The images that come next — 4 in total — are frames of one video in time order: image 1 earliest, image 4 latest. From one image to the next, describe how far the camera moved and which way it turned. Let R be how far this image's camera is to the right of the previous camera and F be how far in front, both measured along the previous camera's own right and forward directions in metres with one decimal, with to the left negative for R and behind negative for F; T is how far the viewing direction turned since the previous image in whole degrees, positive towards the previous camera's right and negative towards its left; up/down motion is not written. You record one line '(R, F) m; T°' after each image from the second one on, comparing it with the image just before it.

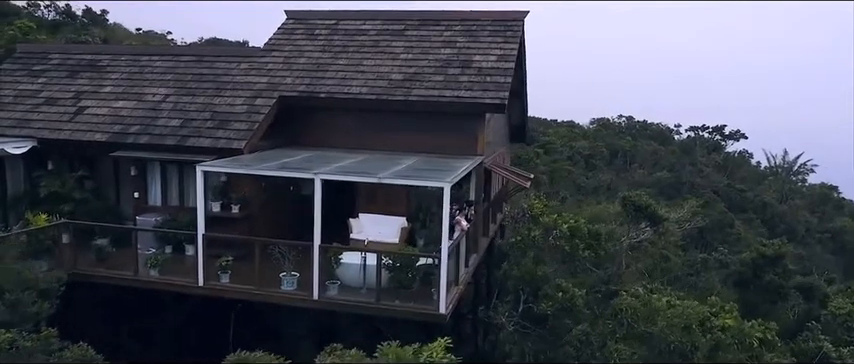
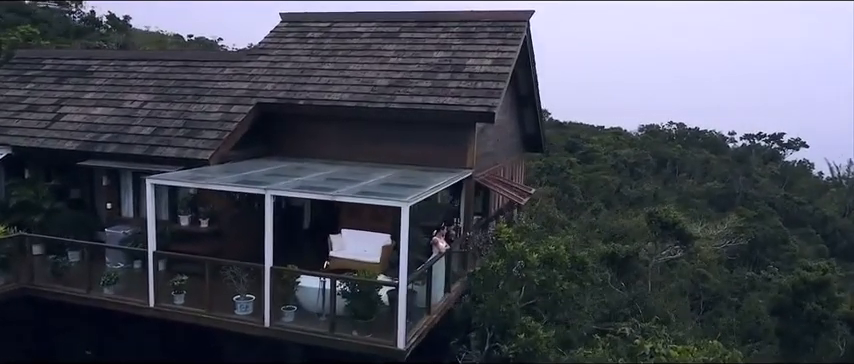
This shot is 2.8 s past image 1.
(+1.4, +1.2) m; -5°
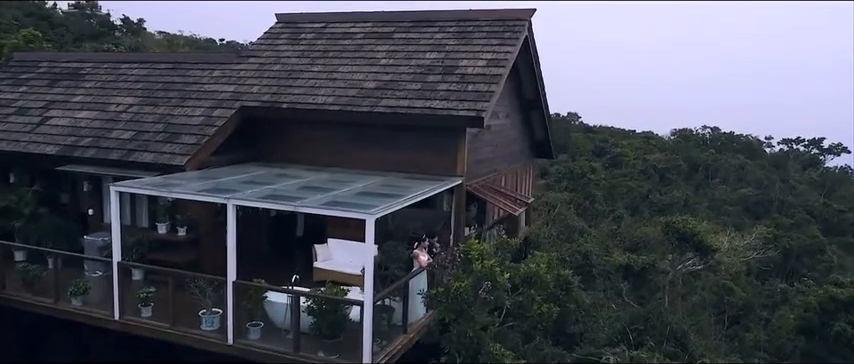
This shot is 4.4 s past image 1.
(+0.9, +0.7) m; -3°
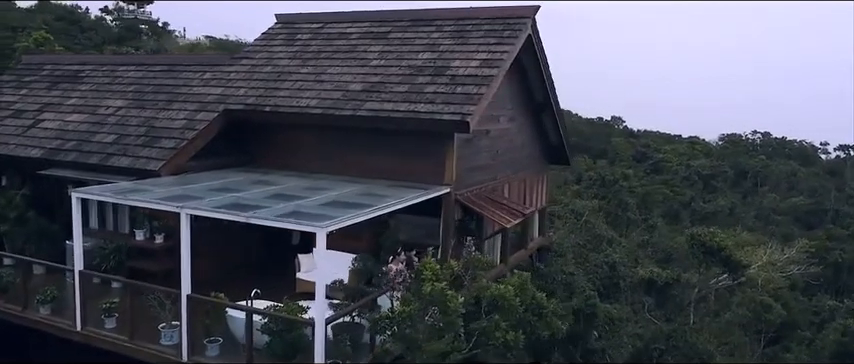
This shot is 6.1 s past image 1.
(+1.1, +0.8) m; -4°
